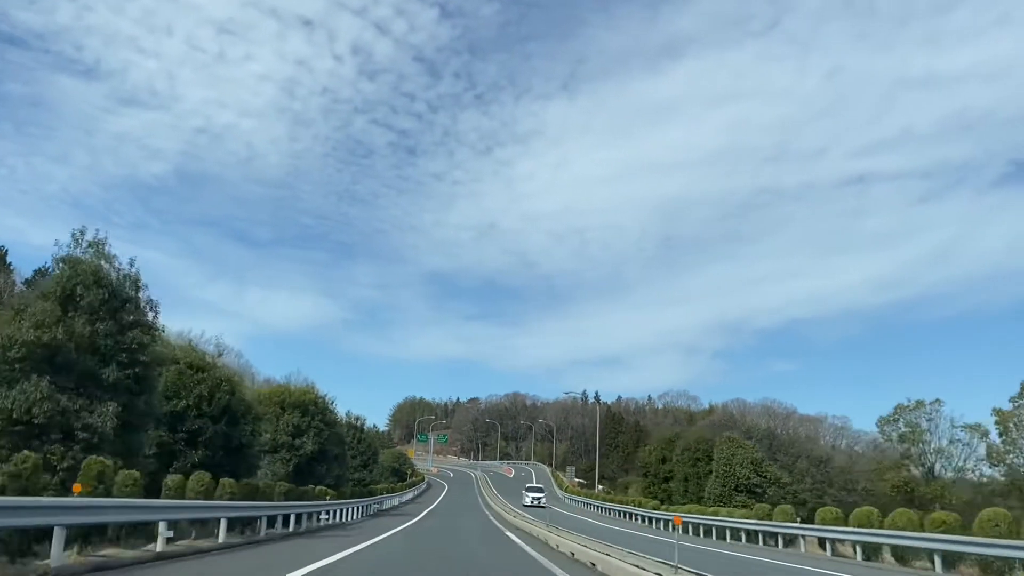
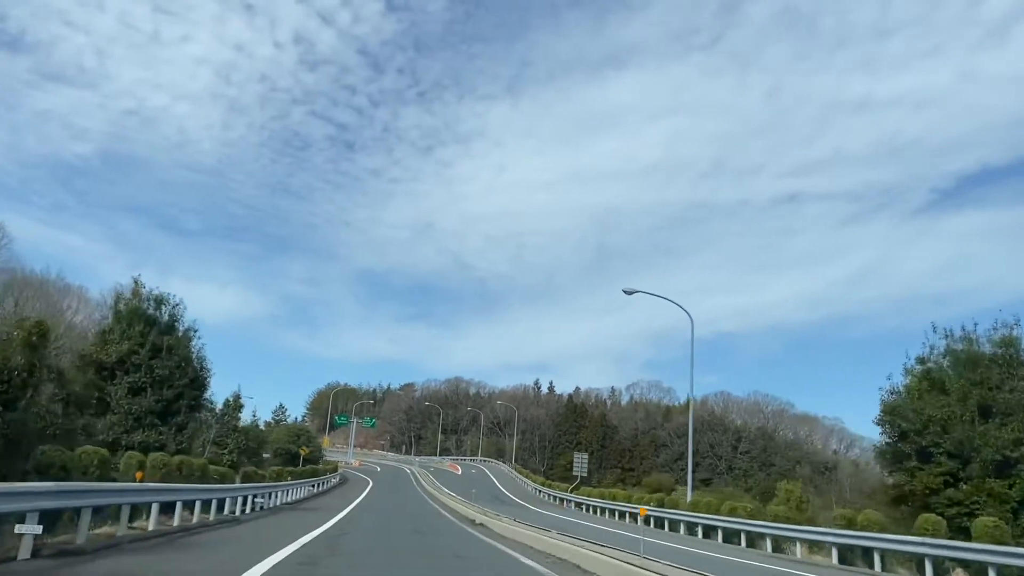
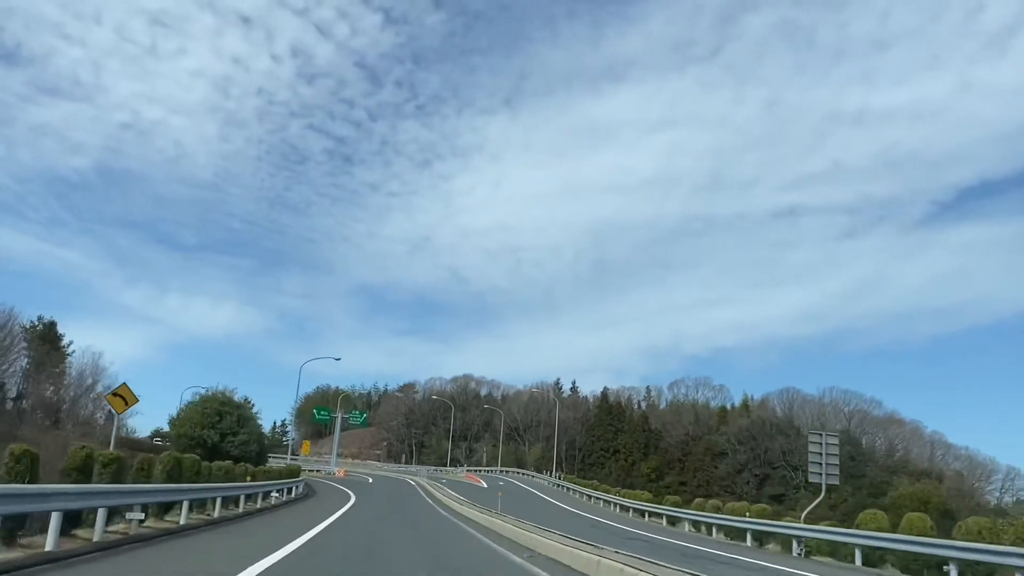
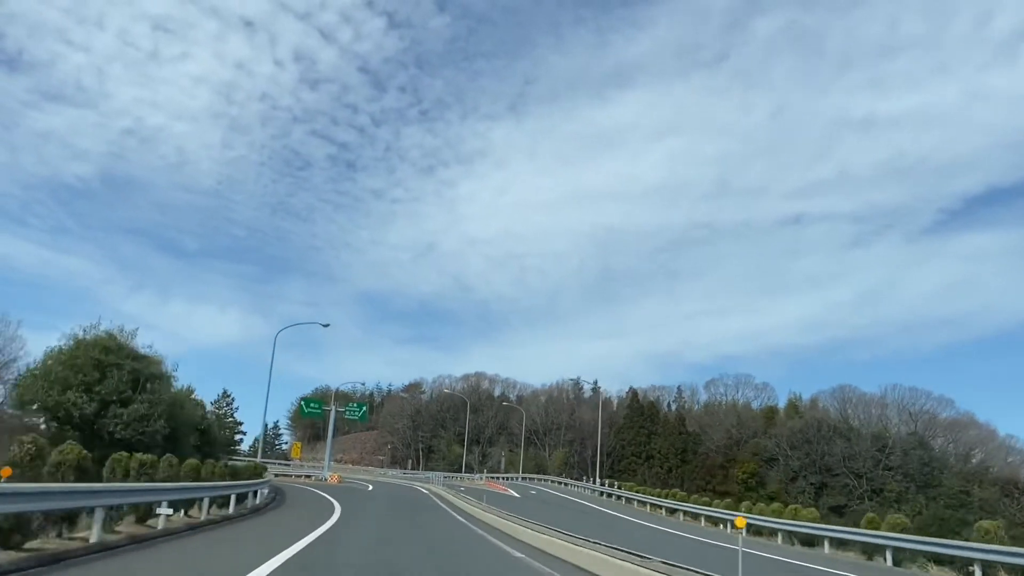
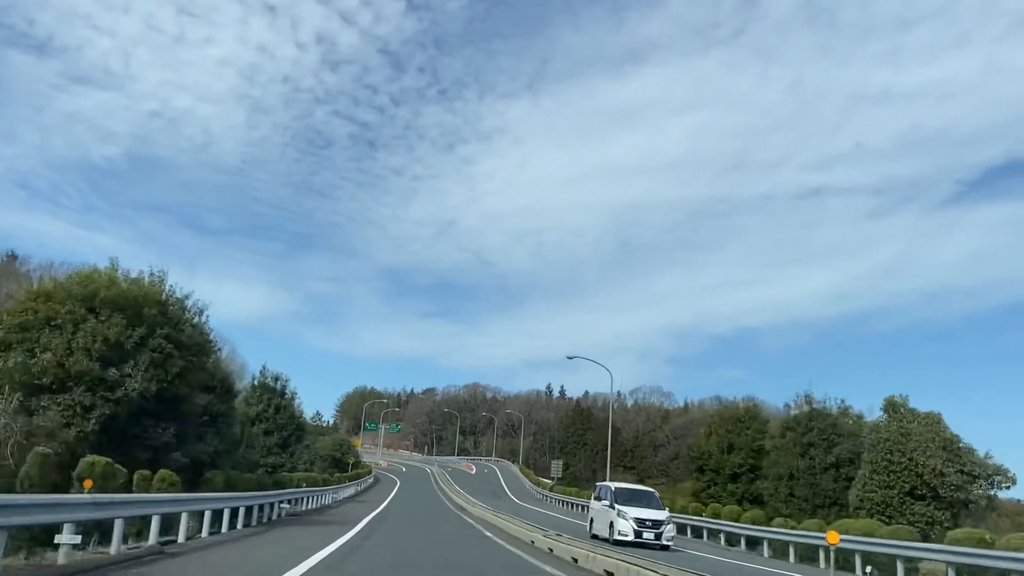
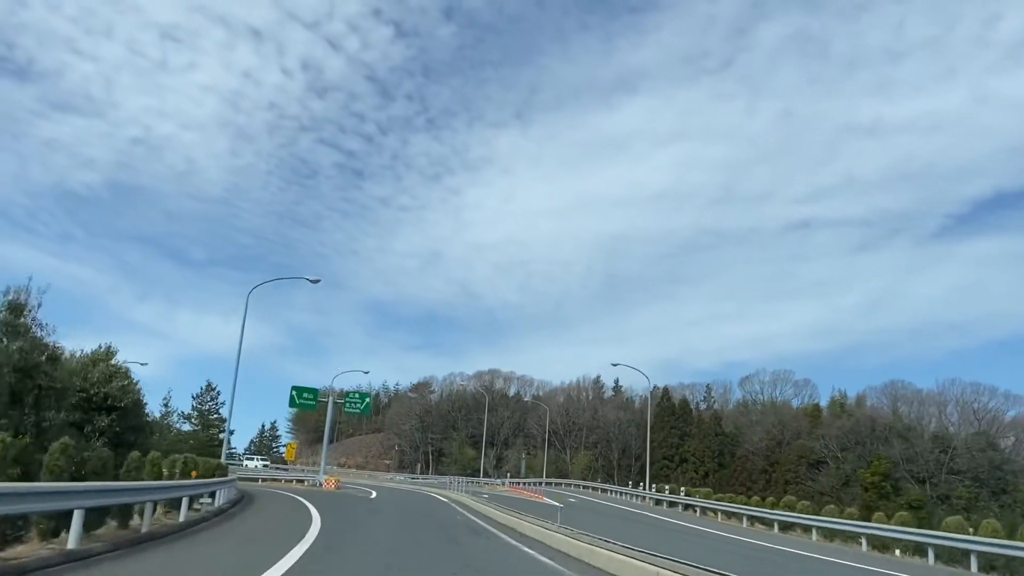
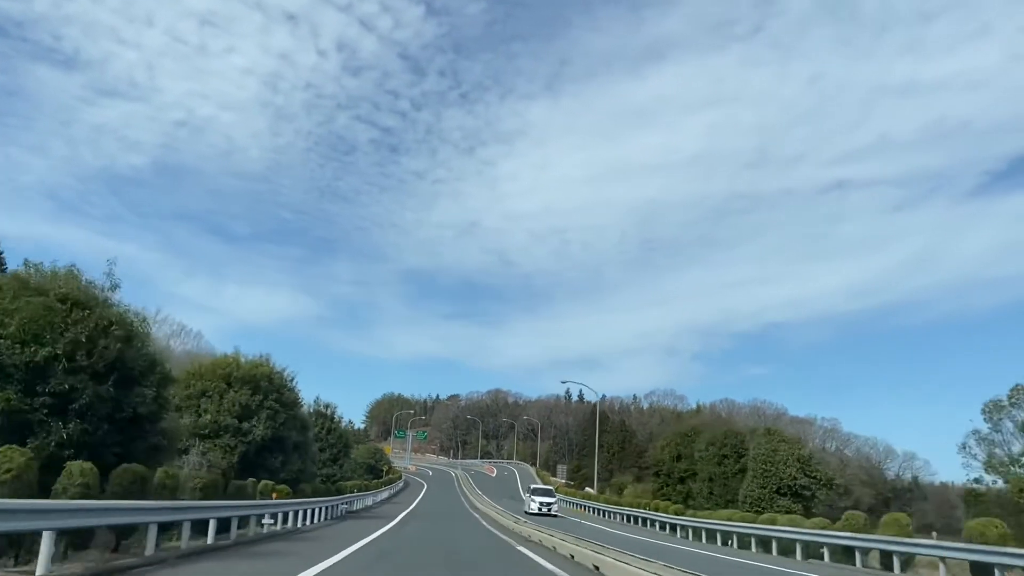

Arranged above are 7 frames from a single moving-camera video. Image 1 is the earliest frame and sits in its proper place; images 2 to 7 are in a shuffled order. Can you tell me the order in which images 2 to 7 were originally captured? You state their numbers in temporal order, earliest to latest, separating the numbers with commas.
7, 5, 2, 3, 4, 6
